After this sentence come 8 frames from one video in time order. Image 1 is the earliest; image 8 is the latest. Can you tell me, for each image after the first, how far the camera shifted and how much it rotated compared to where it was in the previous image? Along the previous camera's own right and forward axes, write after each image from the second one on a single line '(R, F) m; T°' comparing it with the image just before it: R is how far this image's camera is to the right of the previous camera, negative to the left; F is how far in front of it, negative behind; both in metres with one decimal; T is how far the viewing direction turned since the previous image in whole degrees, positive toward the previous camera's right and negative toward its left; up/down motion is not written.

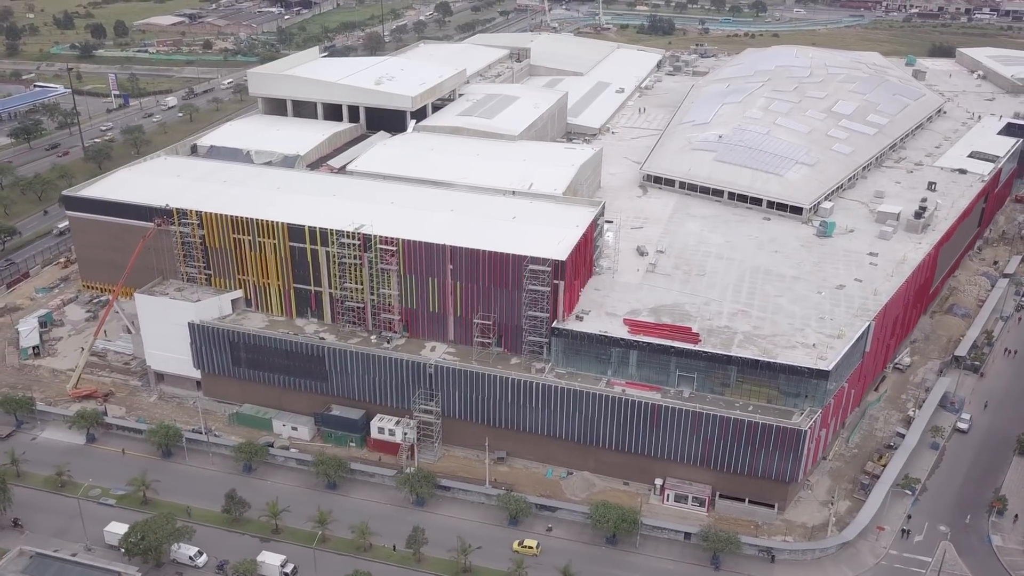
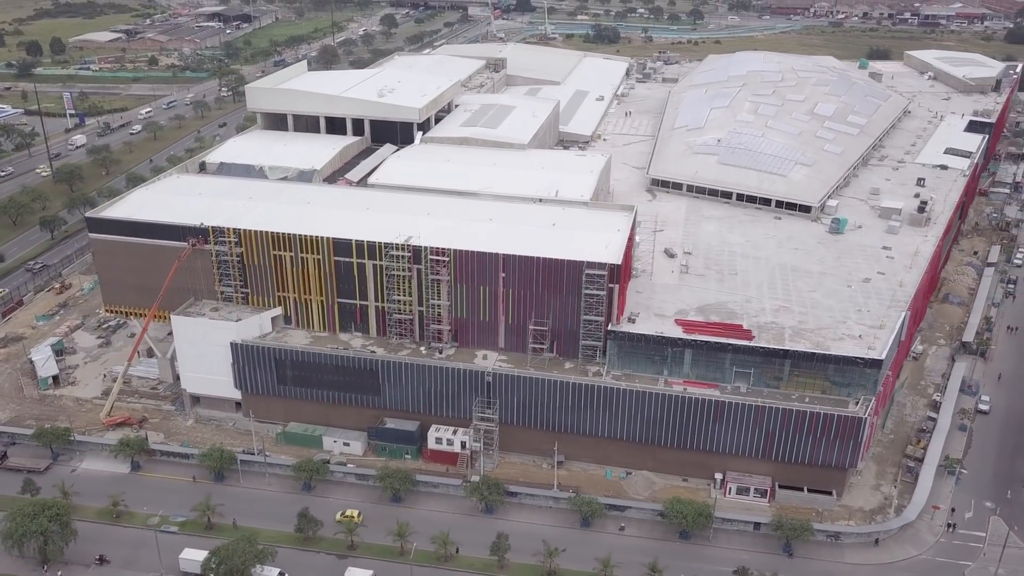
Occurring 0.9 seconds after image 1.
(-4.4, -0.2) m; +5°
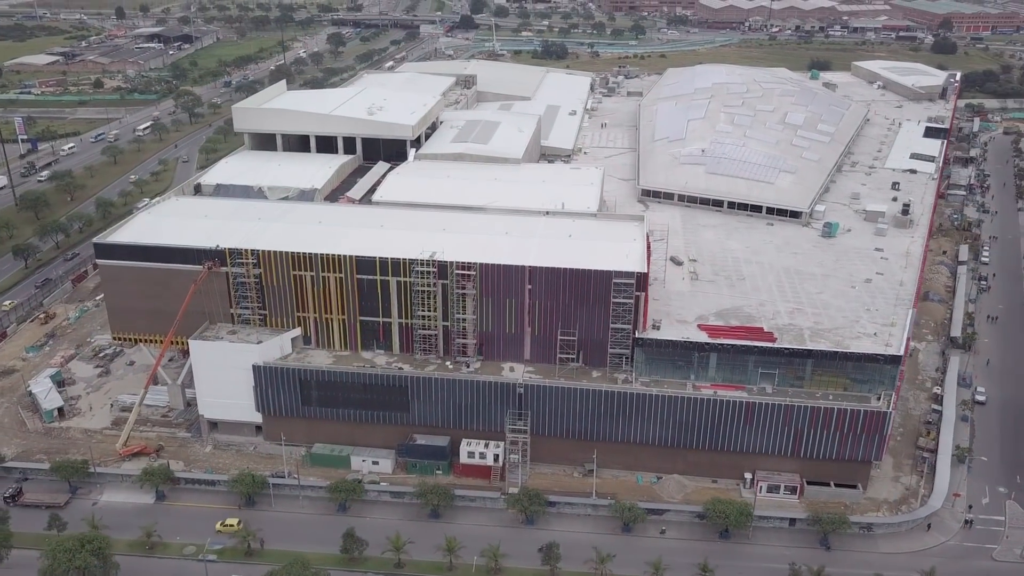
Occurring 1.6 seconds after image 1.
(-3.2, -0.2) m; +4°
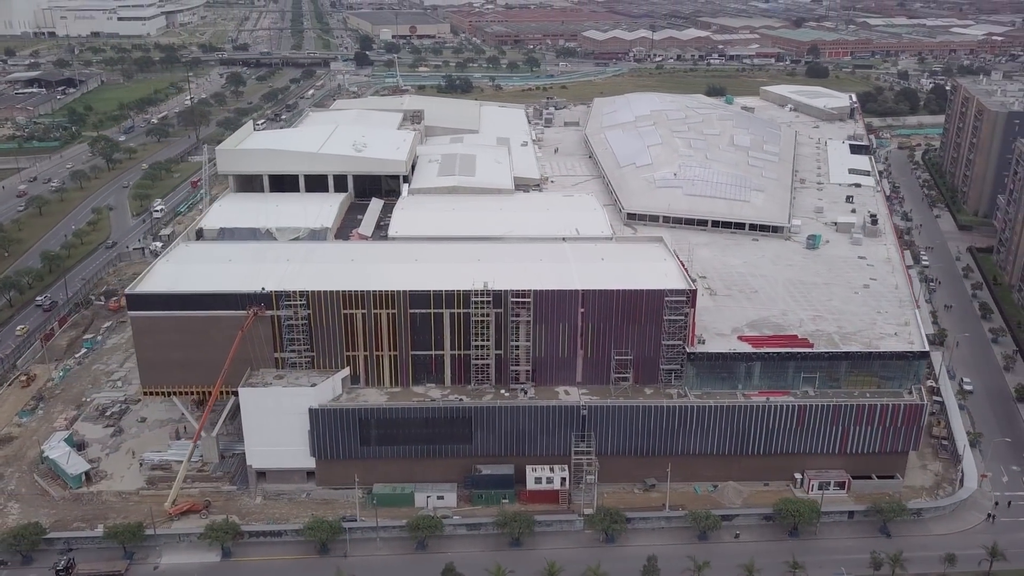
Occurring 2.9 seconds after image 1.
(-6.4, -0.1) m; +8°
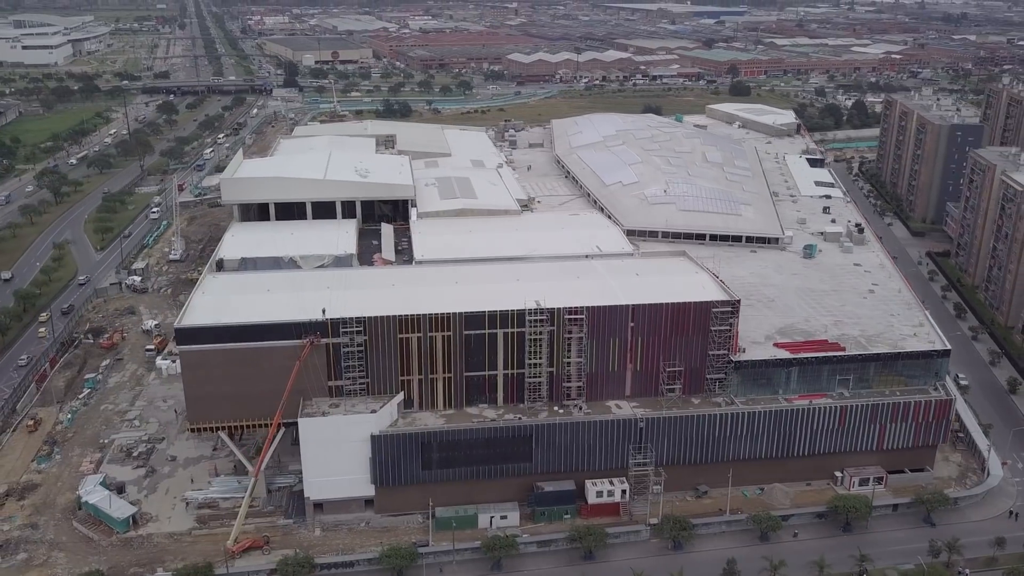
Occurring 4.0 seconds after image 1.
(-5.1, -0.2) m; +6°
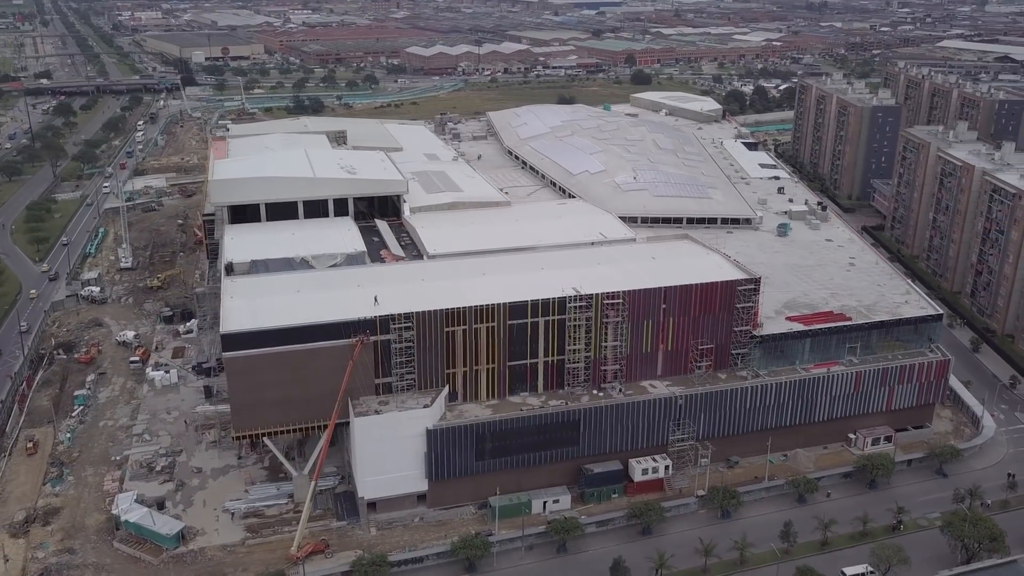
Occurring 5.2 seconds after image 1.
(-5.7, -0.1) m; +8°
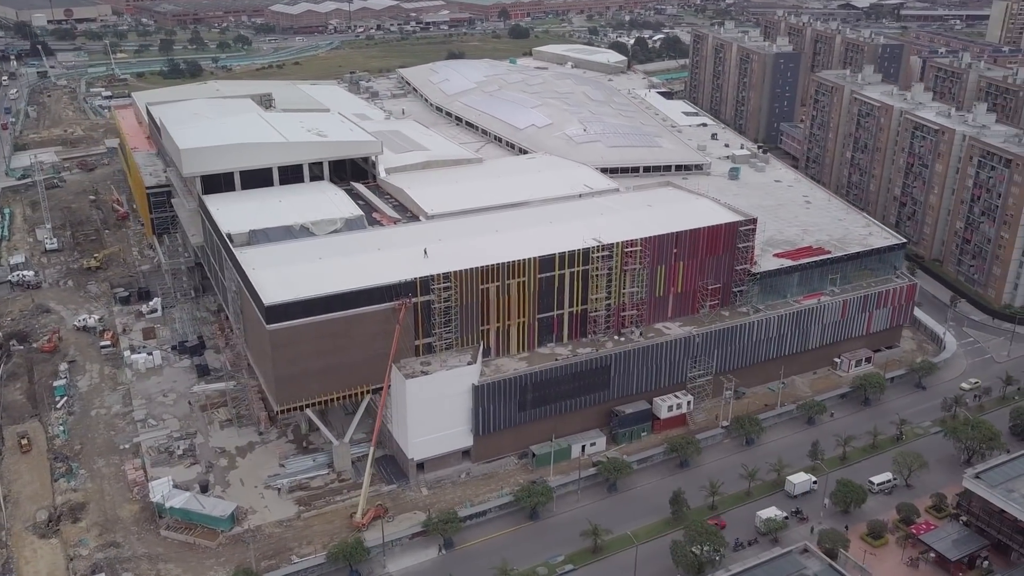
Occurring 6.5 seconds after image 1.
(-6.3, 0.0) m; +9°
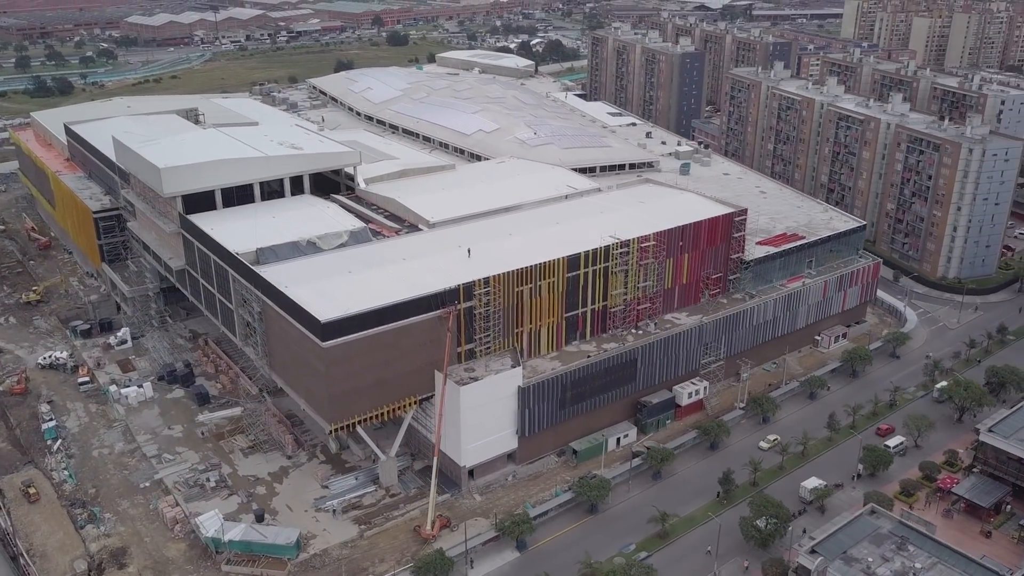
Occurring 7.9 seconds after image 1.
(-6.3, +0.1) m; +9°
